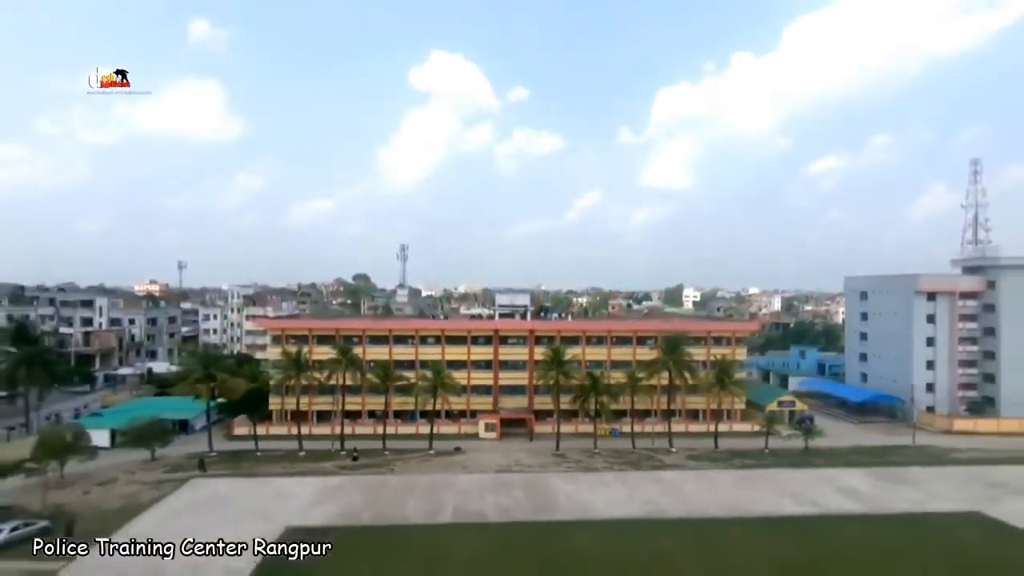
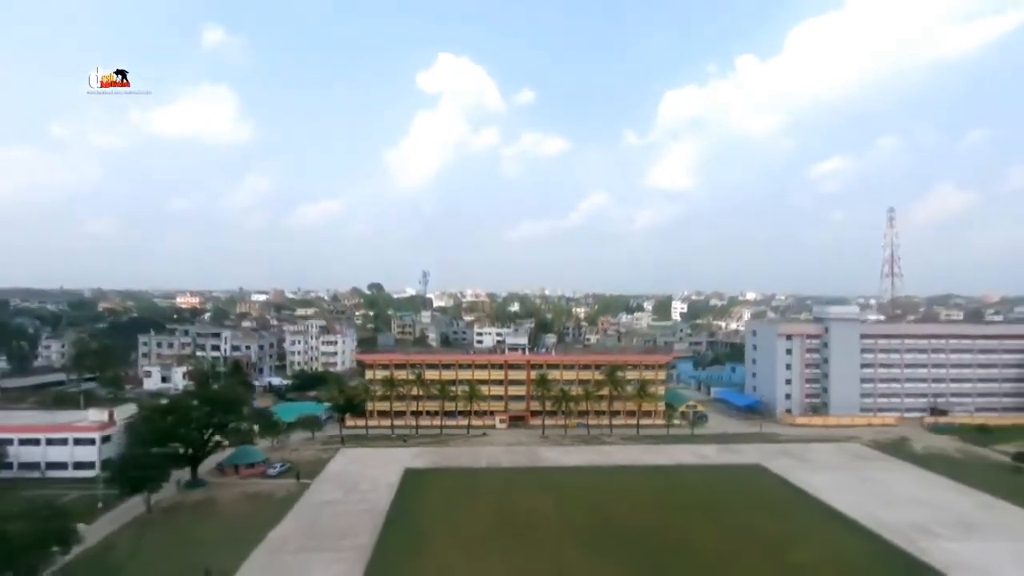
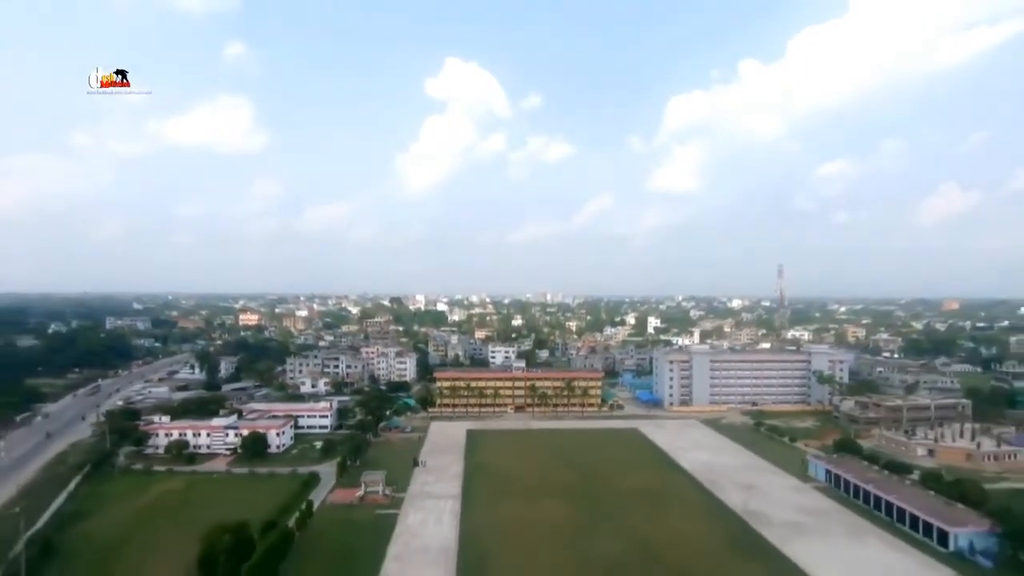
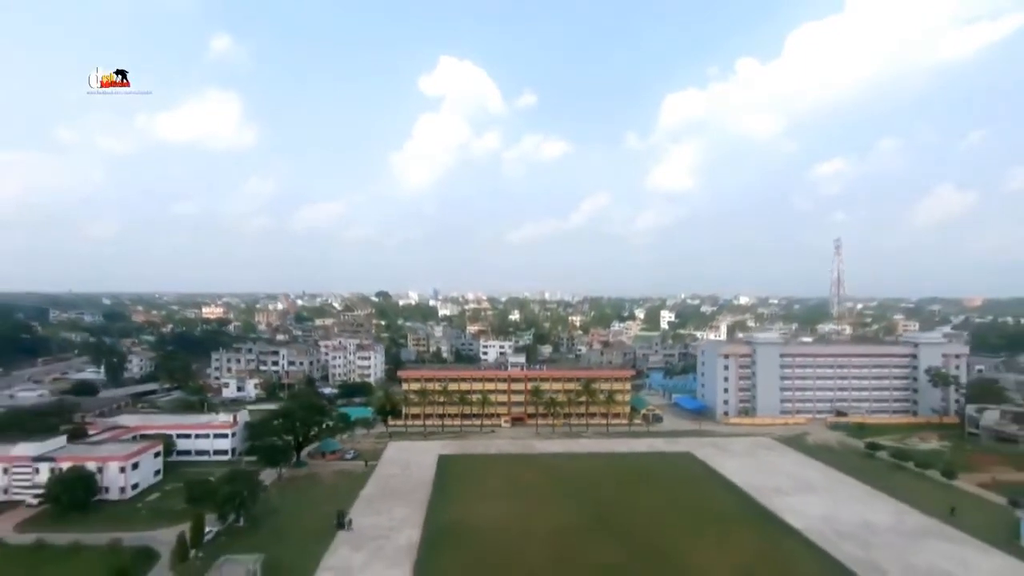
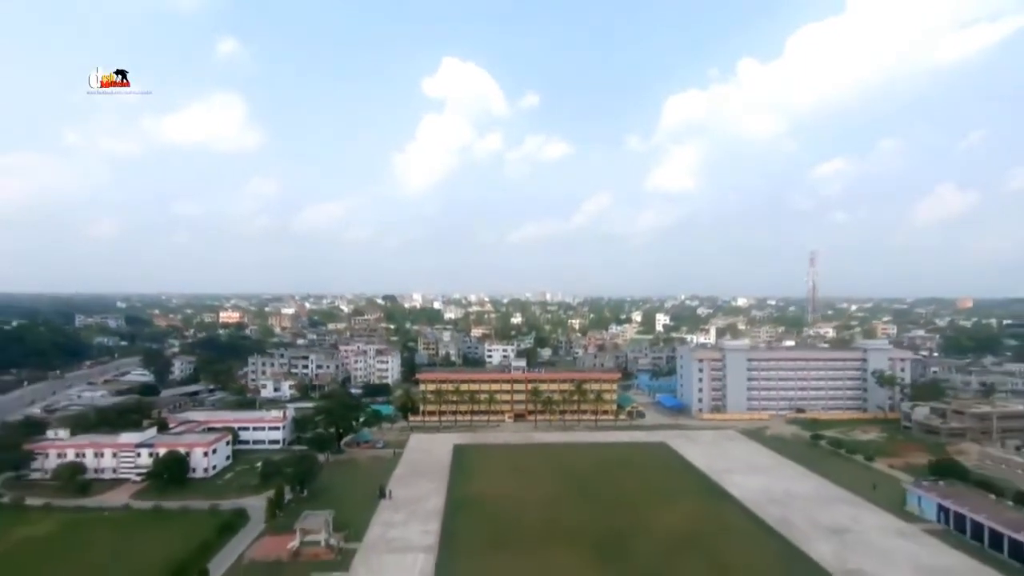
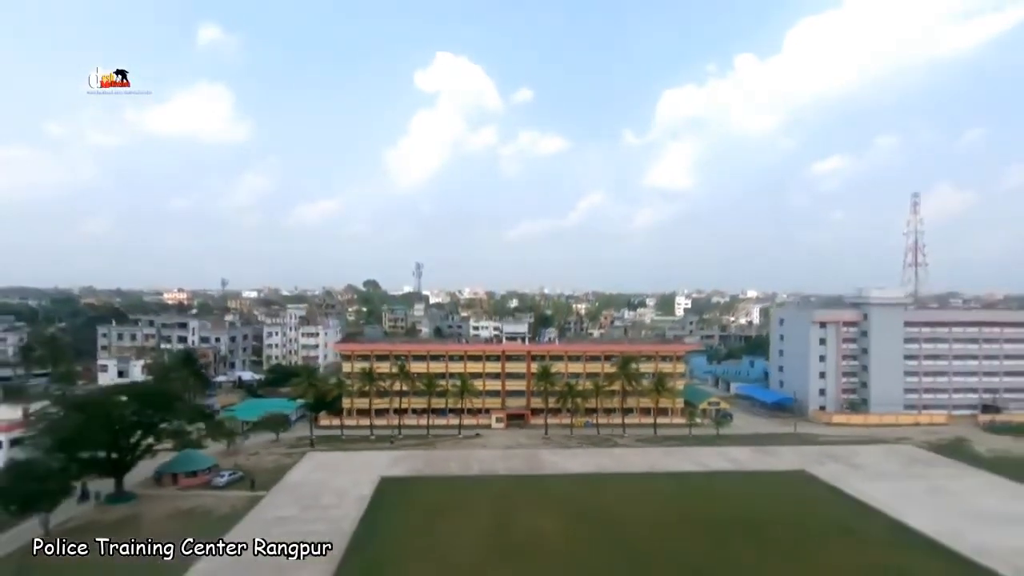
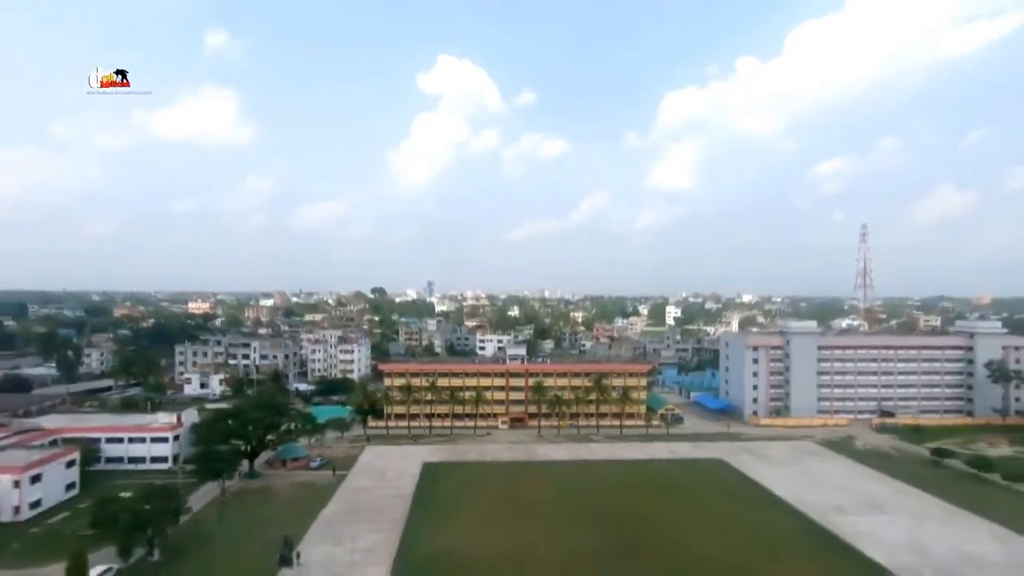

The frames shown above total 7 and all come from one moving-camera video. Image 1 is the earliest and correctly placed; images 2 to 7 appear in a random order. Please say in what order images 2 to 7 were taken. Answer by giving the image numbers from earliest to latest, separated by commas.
6, 2, 7, 4, 5, 3
